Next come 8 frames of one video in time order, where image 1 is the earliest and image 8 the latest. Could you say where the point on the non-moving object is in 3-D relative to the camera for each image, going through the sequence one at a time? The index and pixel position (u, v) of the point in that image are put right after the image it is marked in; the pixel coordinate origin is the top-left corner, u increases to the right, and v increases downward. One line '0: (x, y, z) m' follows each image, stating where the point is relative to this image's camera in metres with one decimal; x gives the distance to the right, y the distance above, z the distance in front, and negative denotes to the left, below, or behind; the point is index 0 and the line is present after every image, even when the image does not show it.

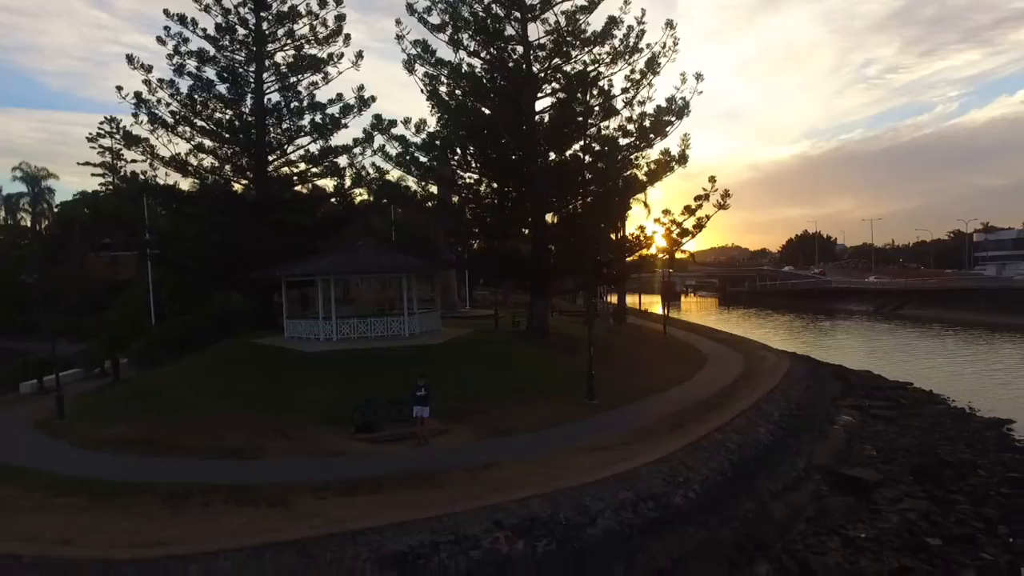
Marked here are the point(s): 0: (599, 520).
0: (+1.3, -3.6, +12.1) m
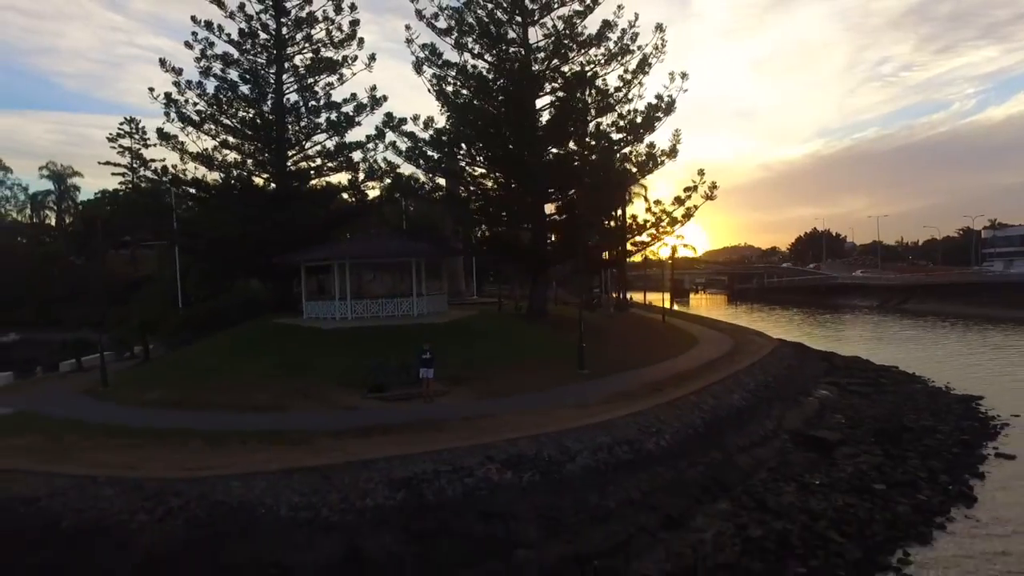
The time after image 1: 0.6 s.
0: (+1.1, -3.0, +14.0) m
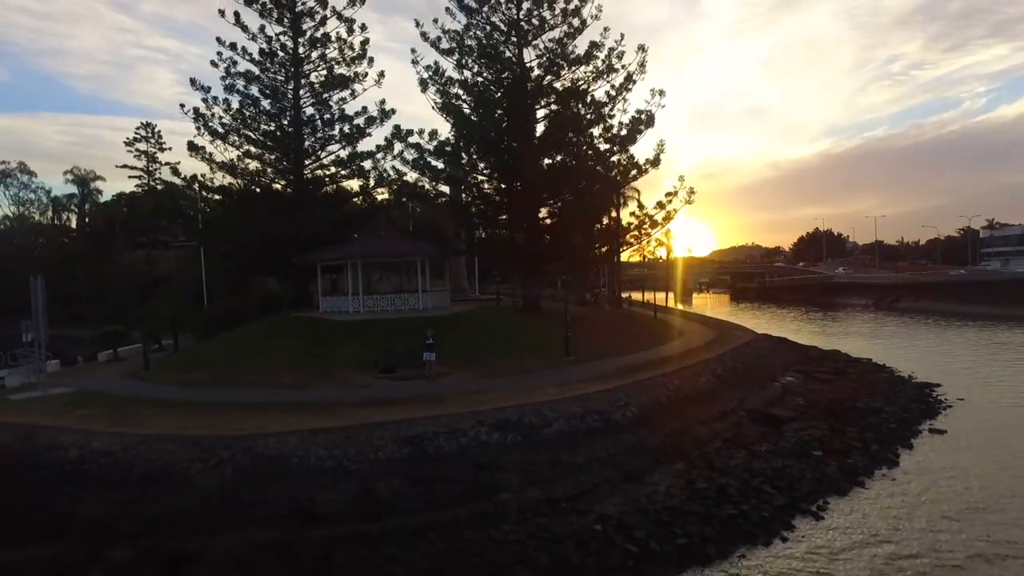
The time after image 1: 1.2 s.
0: (+0.9, -2.9, +16.6) m
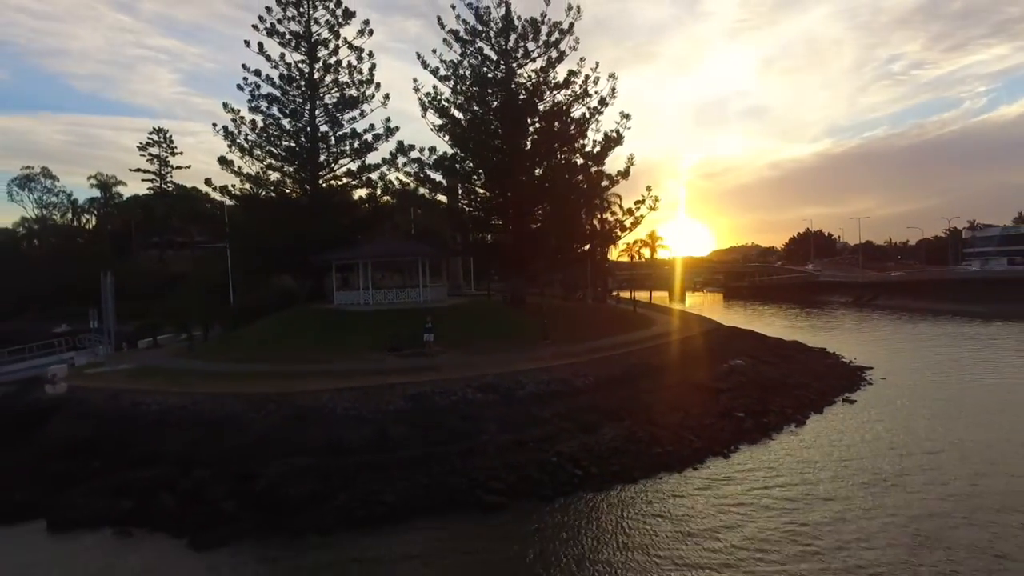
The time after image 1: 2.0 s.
0: (+0.4, -2.7, +21.0) m
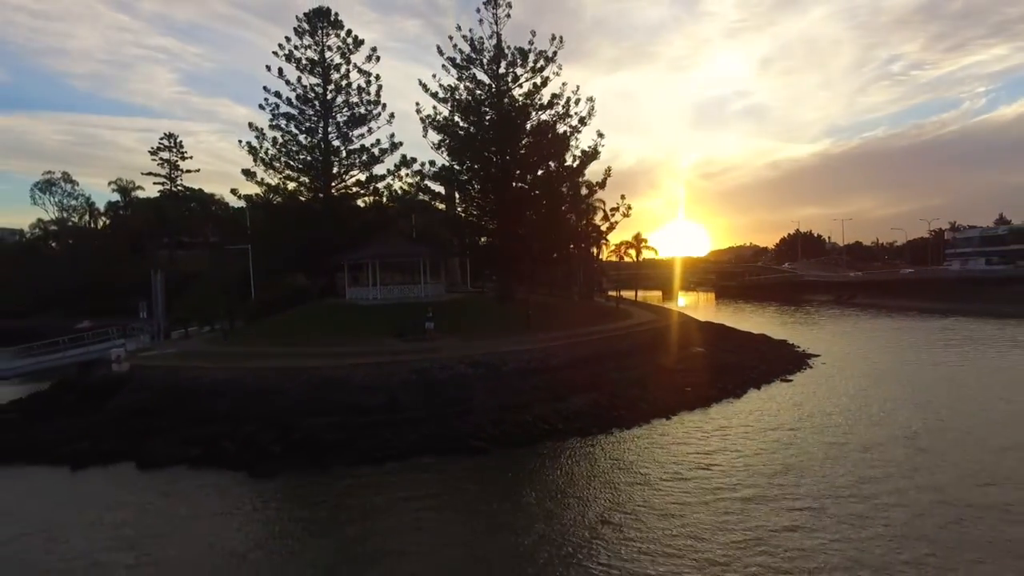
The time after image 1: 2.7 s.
0: (-0.1, -2.6, +25.6) m
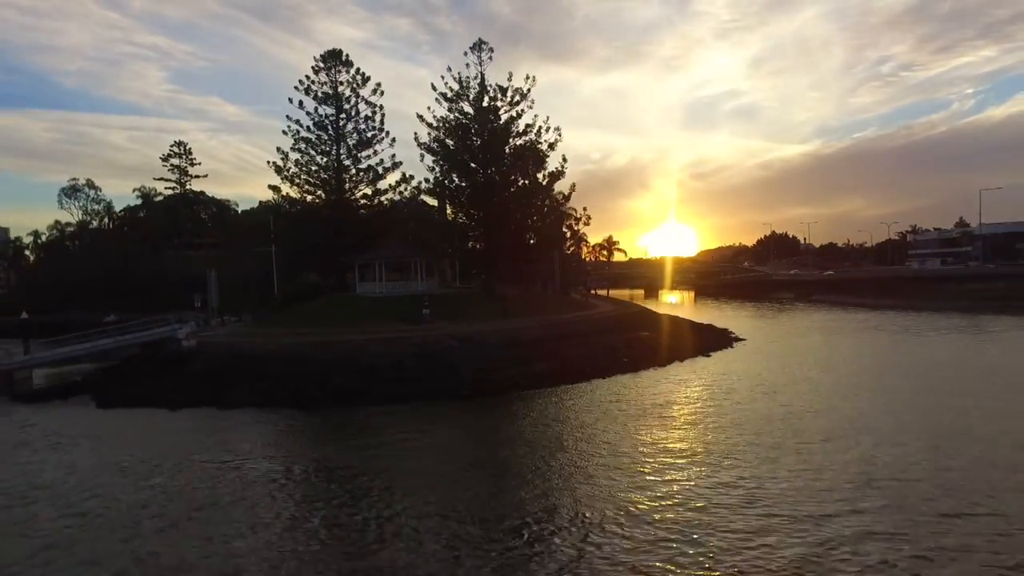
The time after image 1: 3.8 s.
0: (-1.1, -2.3, +33.7) m
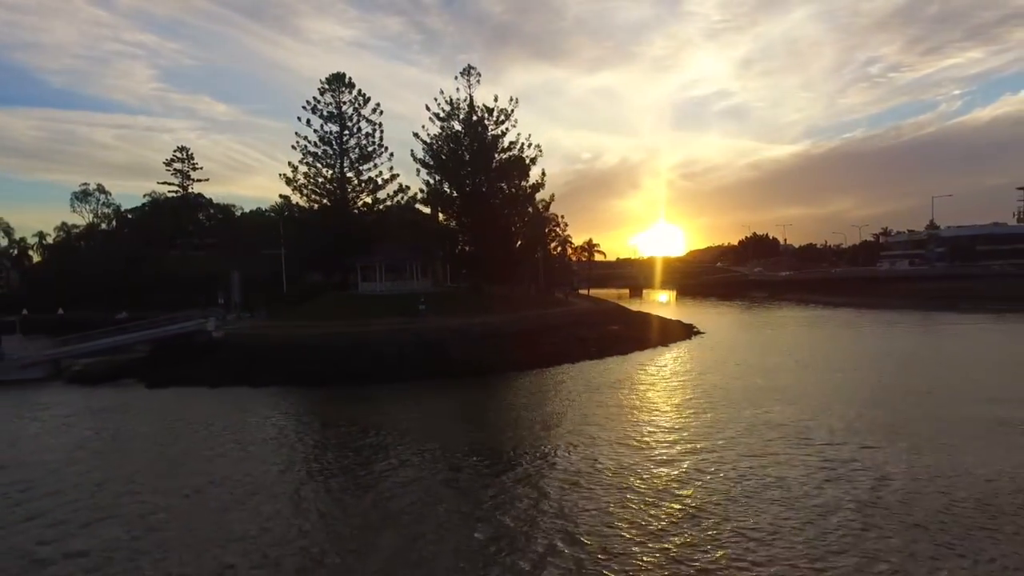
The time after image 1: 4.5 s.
0: (-2.0, -2.3, +39.3) m
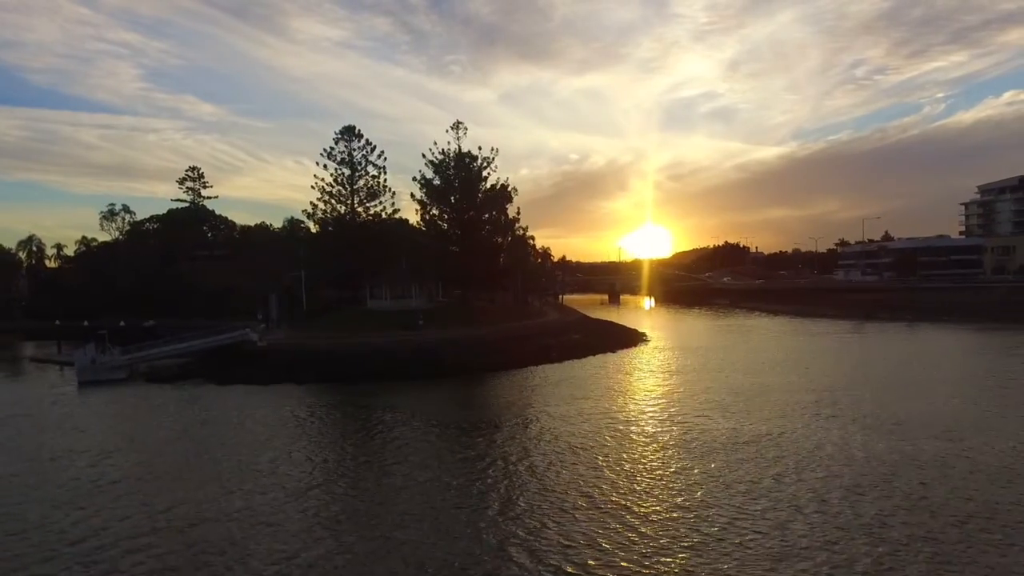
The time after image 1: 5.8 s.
0: (-3.4, -3.6, +50.7) m
